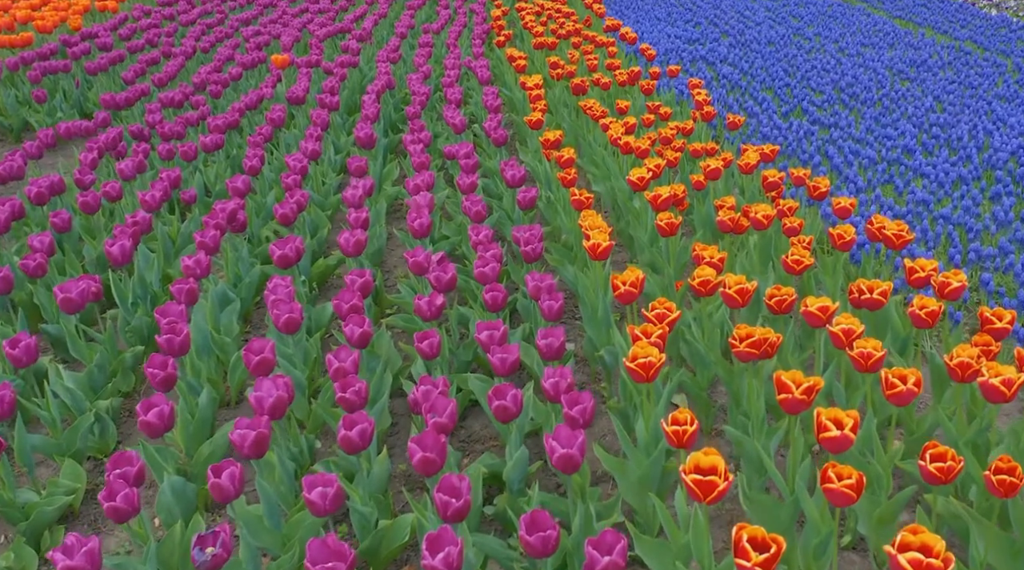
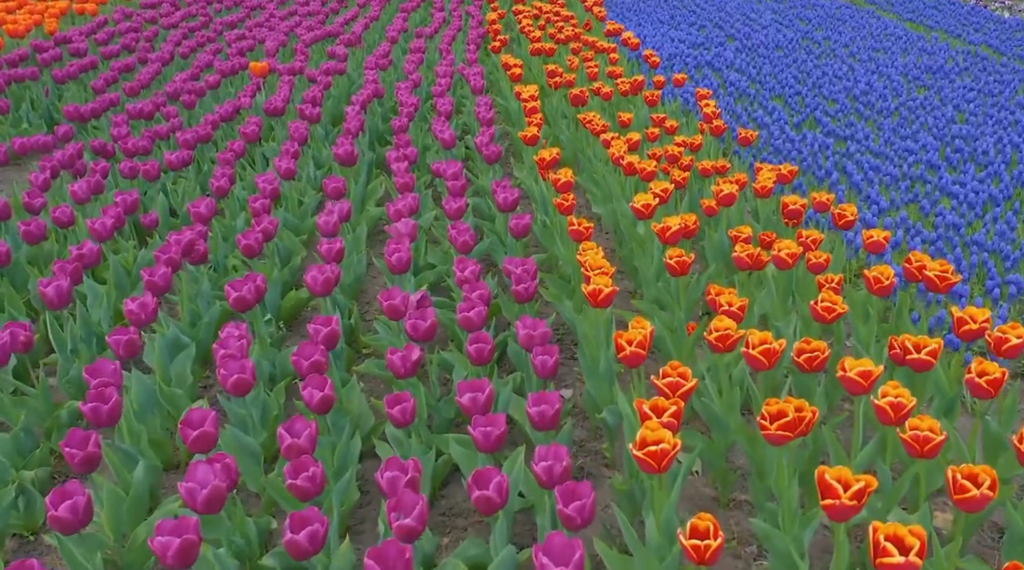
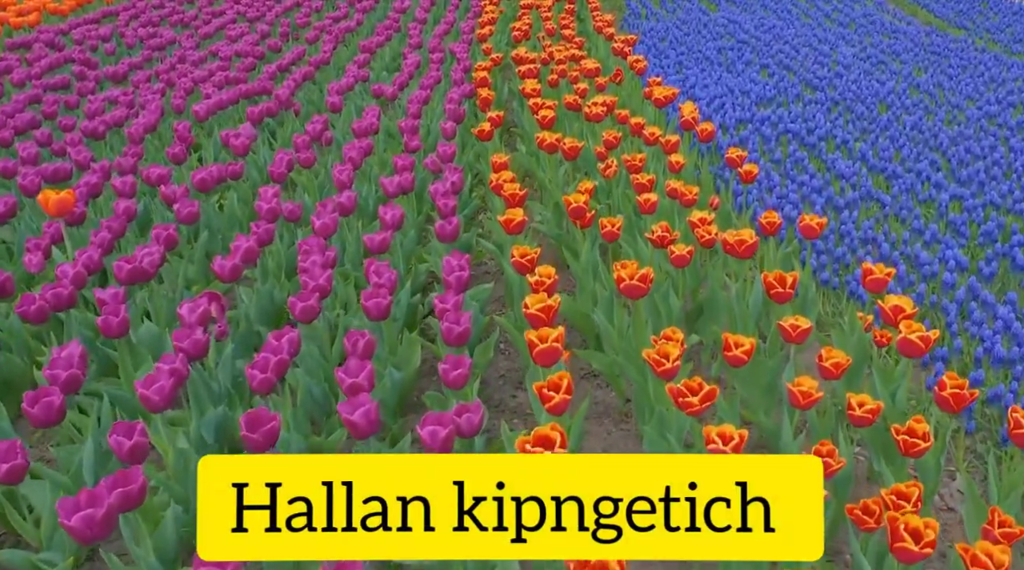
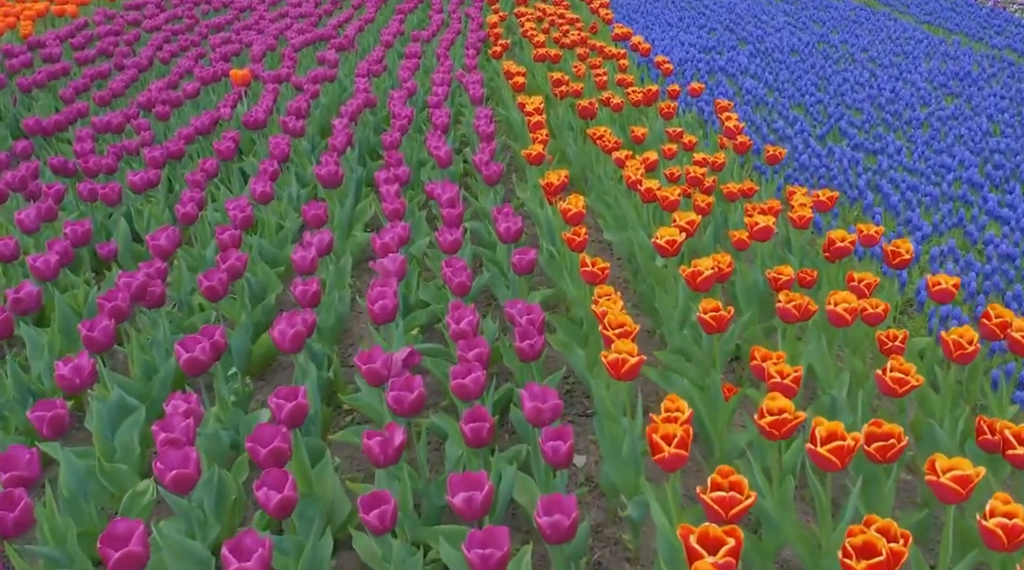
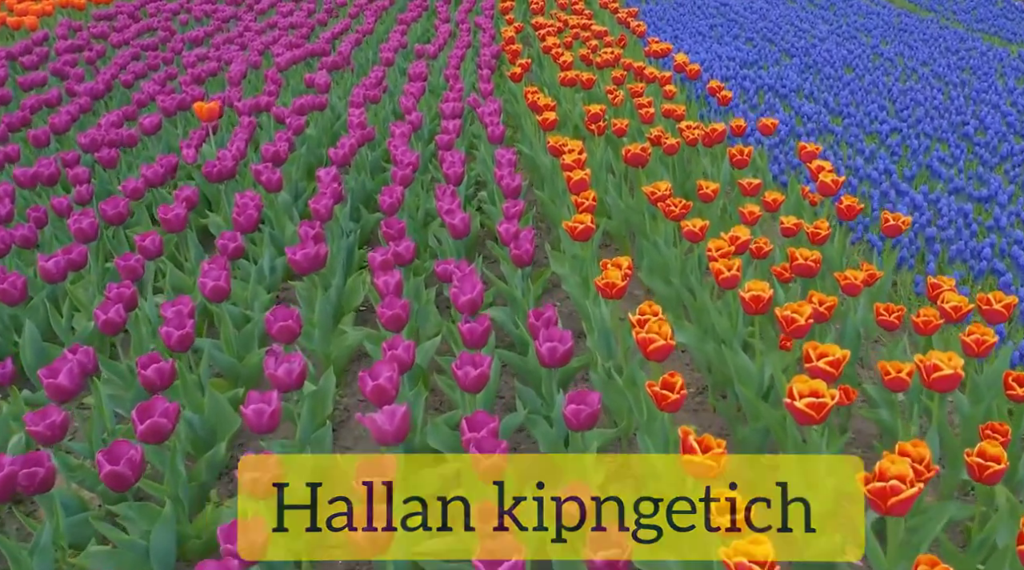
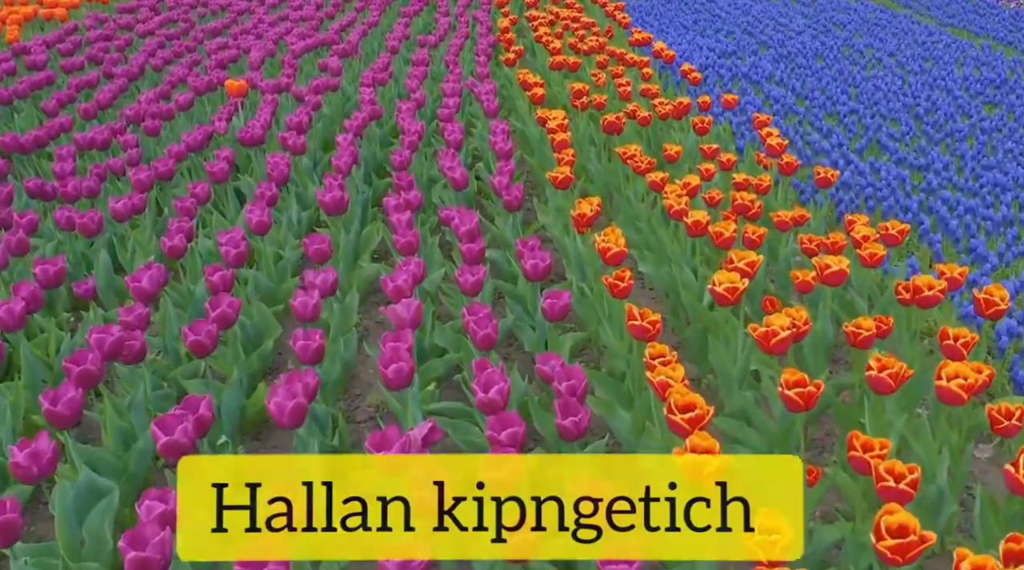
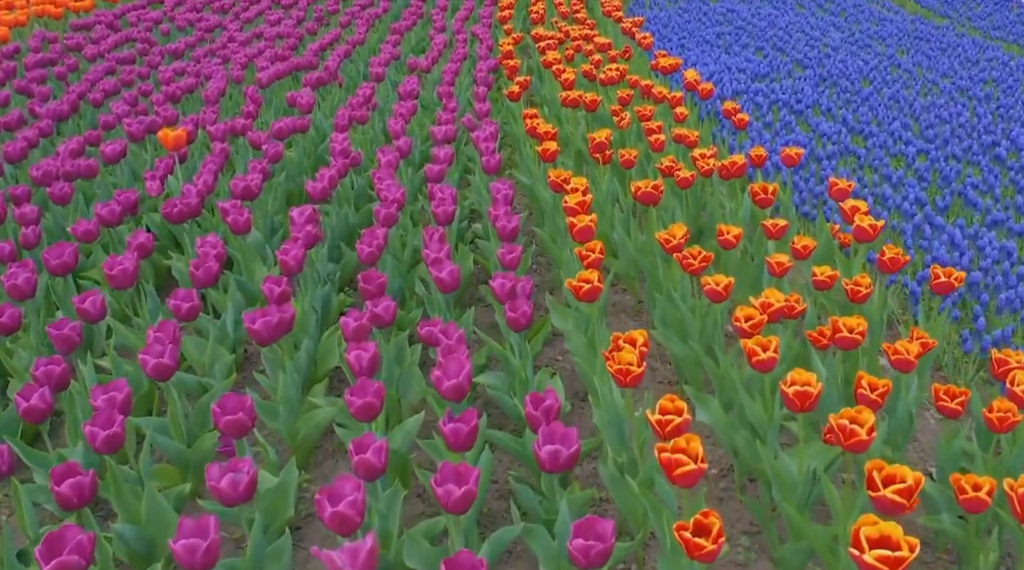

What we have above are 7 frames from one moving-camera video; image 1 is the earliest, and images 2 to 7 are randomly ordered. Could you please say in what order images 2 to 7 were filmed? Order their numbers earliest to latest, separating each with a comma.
2, 4, 6, 5, 7, 3
